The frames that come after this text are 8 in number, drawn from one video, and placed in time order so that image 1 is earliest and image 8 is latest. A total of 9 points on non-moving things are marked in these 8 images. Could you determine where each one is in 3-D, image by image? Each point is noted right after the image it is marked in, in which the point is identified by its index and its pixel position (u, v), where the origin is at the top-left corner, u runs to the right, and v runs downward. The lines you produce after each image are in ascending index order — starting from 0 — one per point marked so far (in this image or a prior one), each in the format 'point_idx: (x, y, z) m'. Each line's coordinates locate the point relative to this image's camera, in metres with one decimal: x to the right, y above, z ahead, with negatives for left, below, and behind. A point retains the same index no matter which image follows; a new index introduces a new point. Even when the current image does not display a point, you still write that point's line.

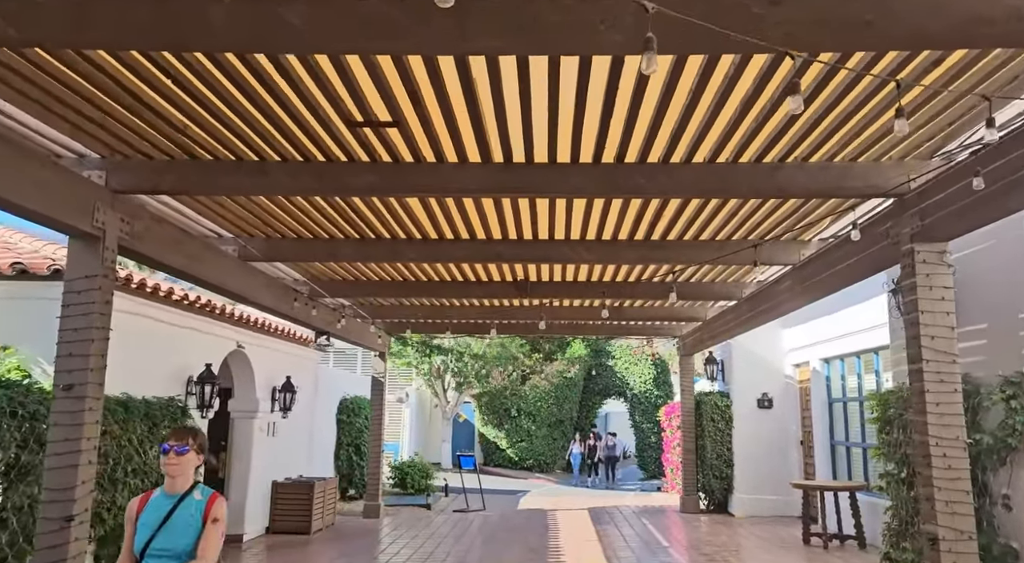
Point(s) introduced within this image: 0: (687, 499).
0: (+2.5, -3.2, +10.4) m
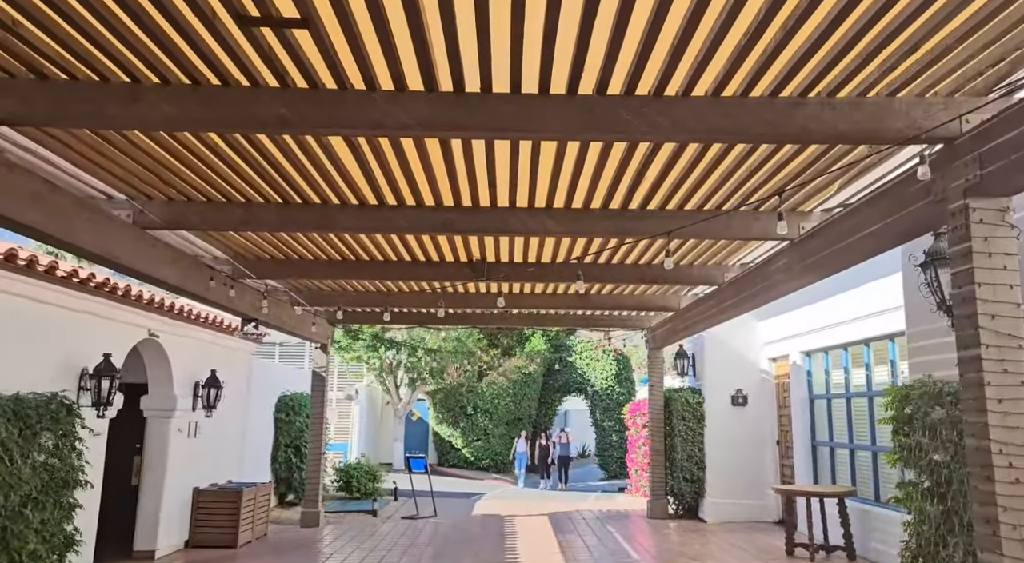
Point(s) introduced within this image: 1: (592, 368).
0: (+1.9, -3.0, +9.7) m
1: (+2.2, -2.4, +19.6) m
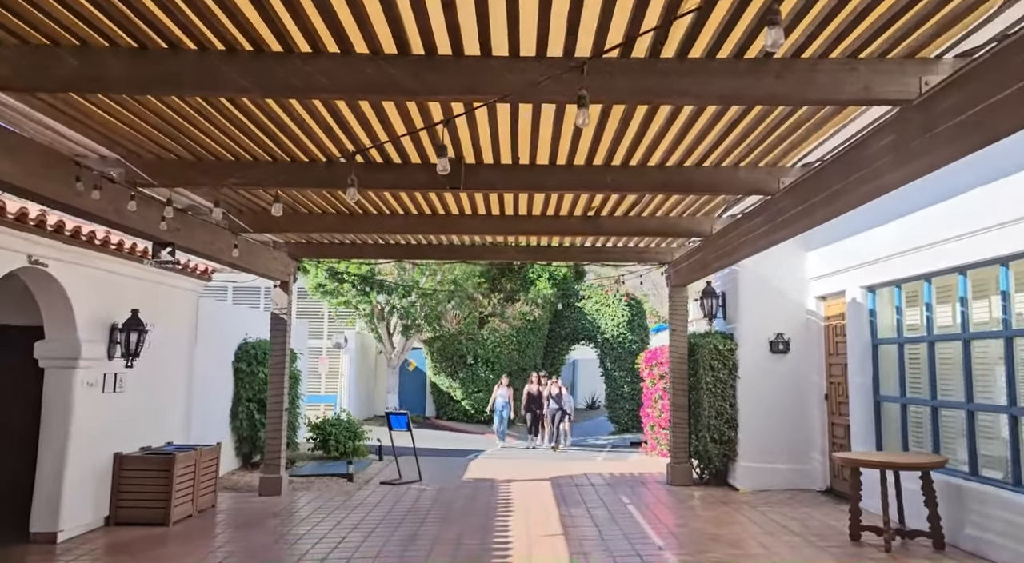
0: (+1.9, -2.1, +8.2) m
1: (+2.3, -0.8, +18.0) m
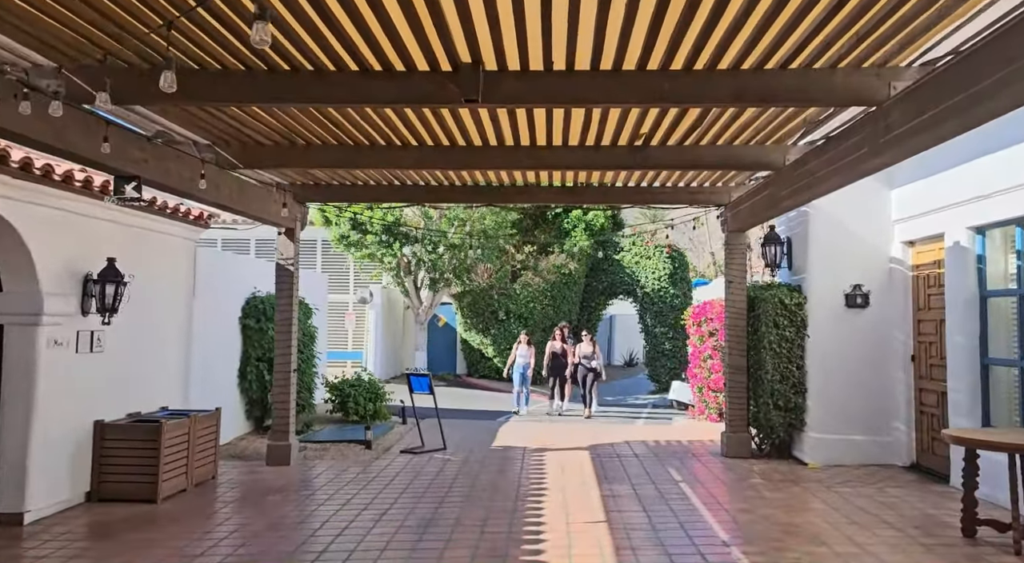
0: (+2.2, -1.6, +7.2) m
1: (+3.1, +0.3, +16.9) m
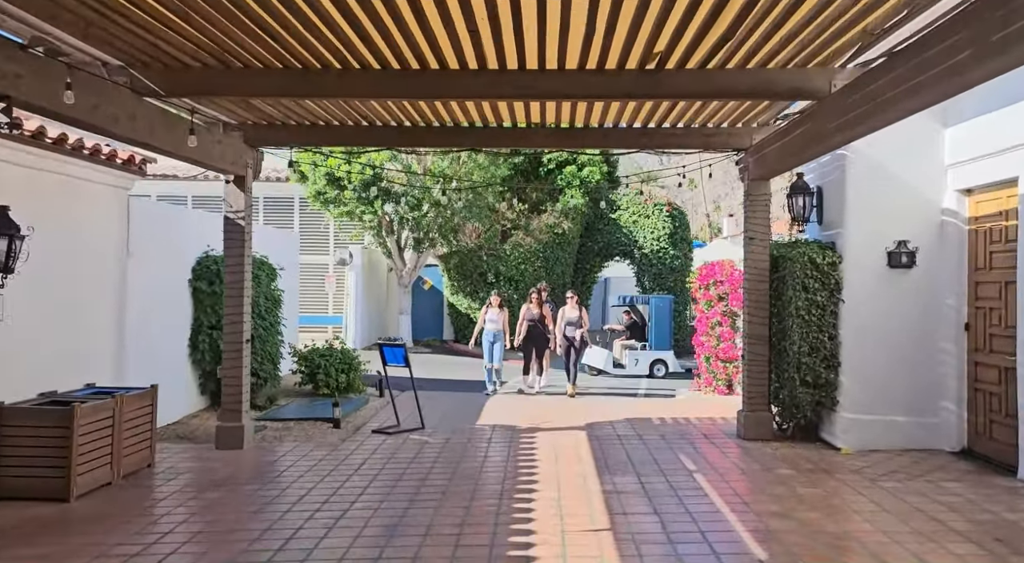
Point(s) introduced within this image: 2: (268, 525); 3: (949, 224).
0: (+2.1, -1.2, +6.3) m
1: (+2.8, +1.2, +15.9) m
2: (-1.6, -1.5, +4.5) m
3: (+3.5, +0.5, +5.7) m
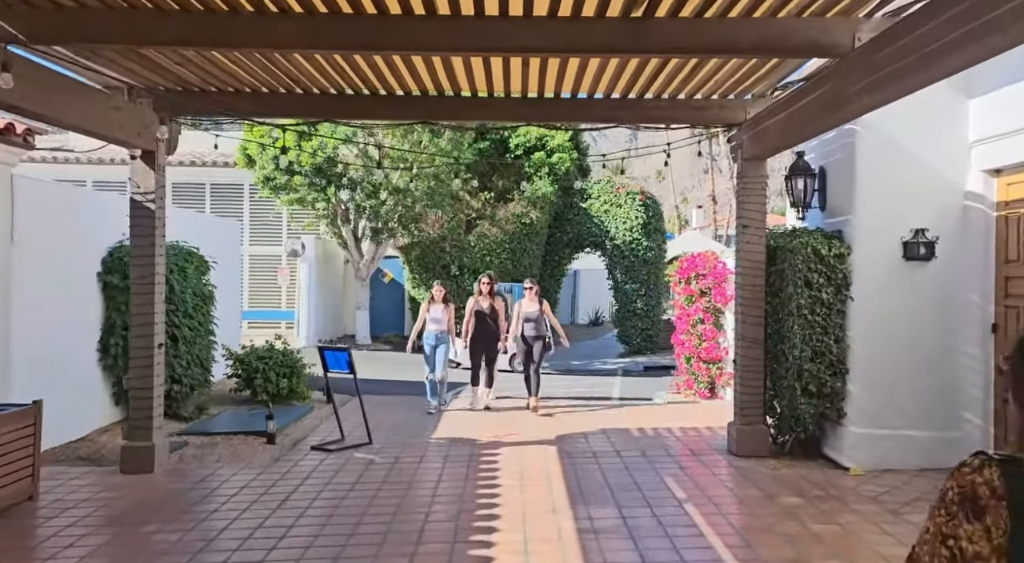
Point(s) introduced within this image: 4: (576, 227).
0: (+1.8, -1.1, +5.5) m
1: (+2.1, +1.4, +15.1) m
2: (-1.8, -1.5, +3.5) m
3: (+3.2, +0.5, +5.0) m
4: (+1.4, +1.2, +15.6) m
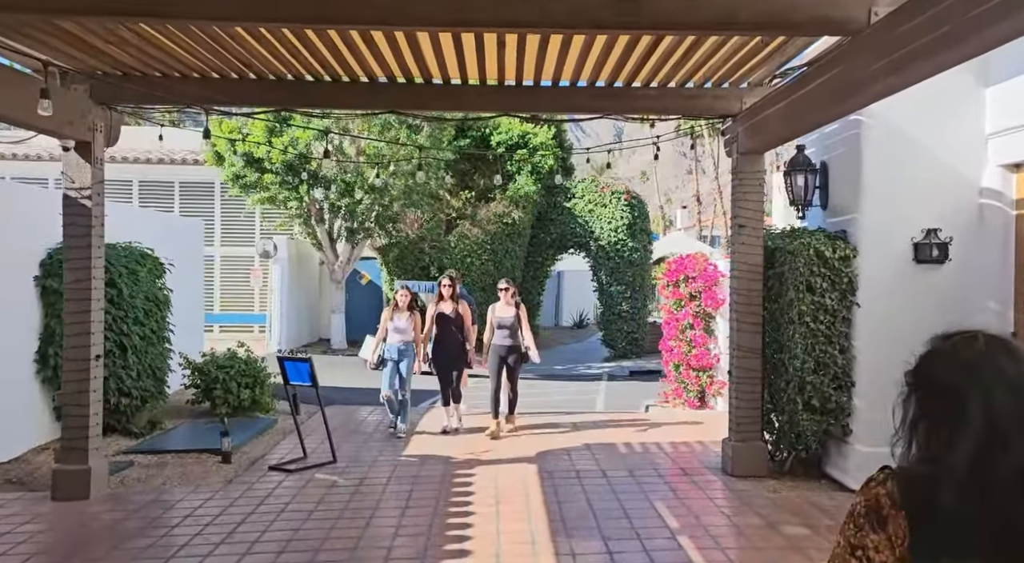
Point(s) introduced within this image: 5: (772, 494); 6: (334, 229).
0: (+1.6, -1.2, +5.1) m
1: (+1.7, +1.3, +14.6) m
2: (-1.9, -1.6, +3.0) m
3: (+3.0, +0.5, +4.6) m
4: (+1.0, +1.1, +15.2) m
5: (+1.7, -1.4, +4.7) m
6: (-3.3, +1.0, +13.6) m
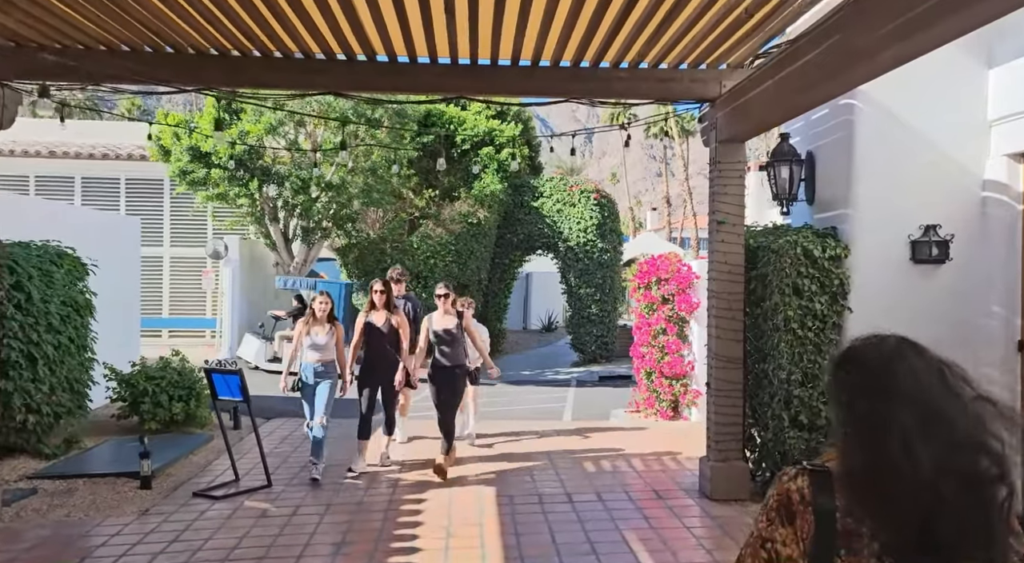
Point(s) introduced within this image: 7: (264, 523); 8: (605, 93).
0: (+1.3, -1.2, +4.6) m
1: (+1.1, +1.3, +14.1) m
2: (-2.1, -1.6, +2.4) m
3: (+2.8, +0.5, +4.1) m
4: (+0.3, +1.1, +14.7) m
5: (+1.4, -1.4, +4.2) m
6: (-4.0, +0.9, +12.9) m
7: (-1.5, -1.5, +4.5) m
8: (+0.6, +1.3, +4.8) m
